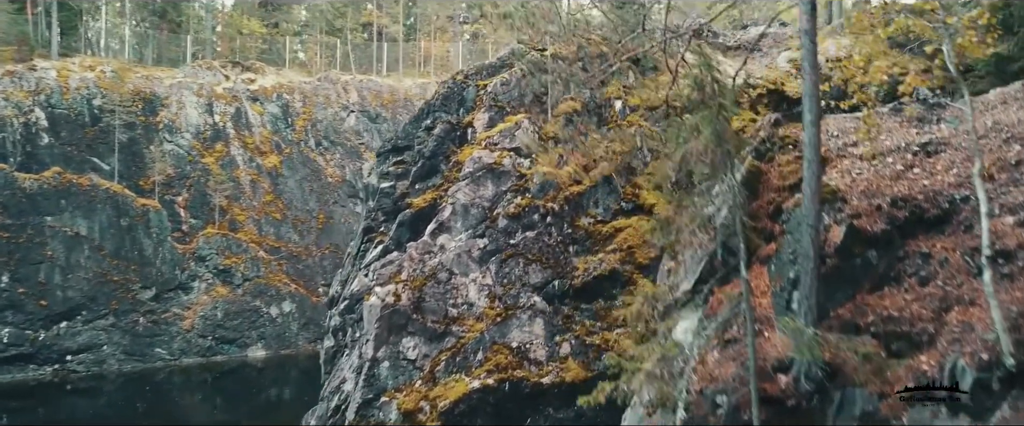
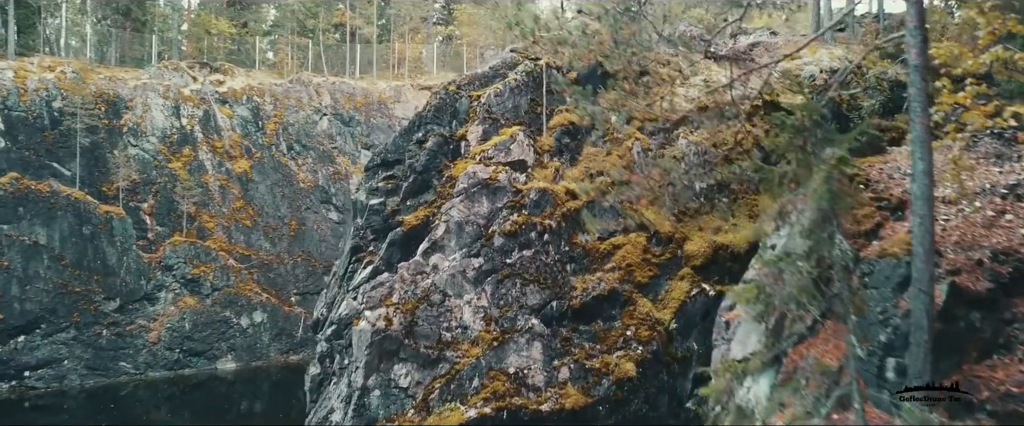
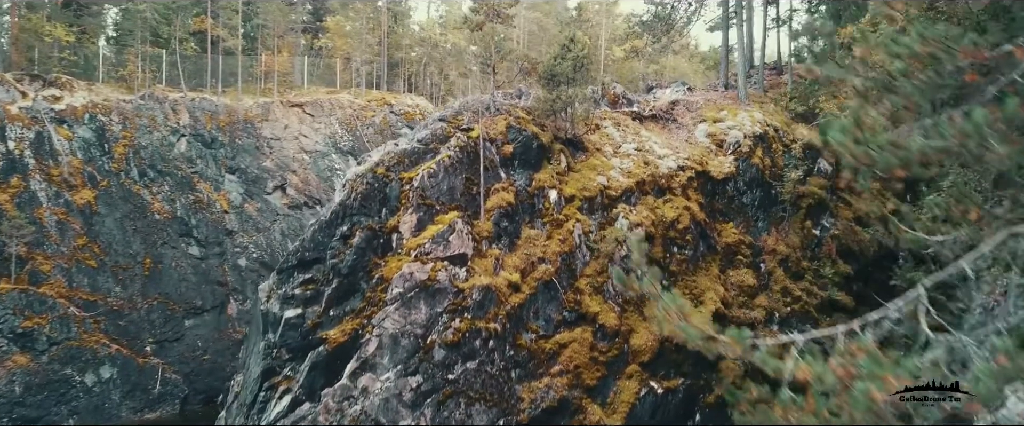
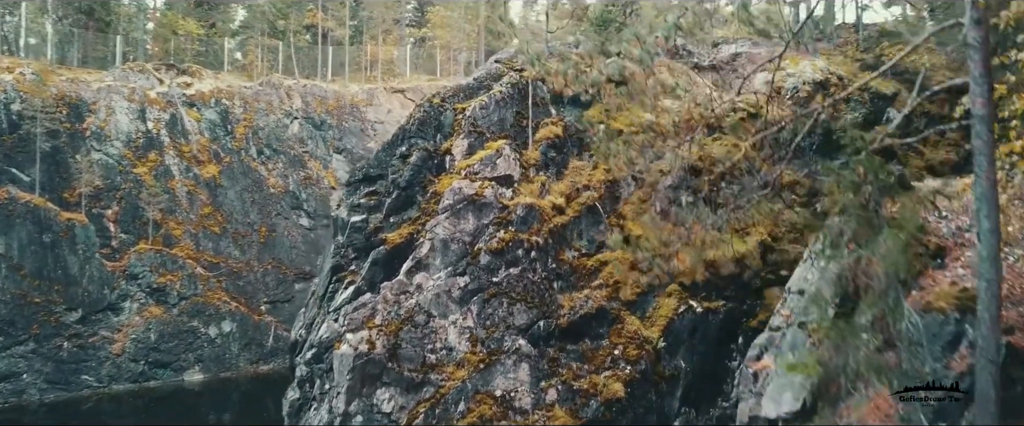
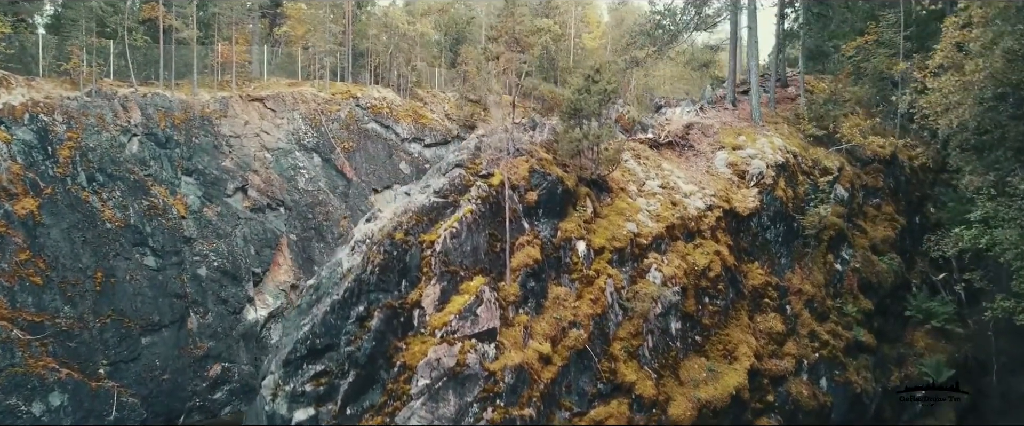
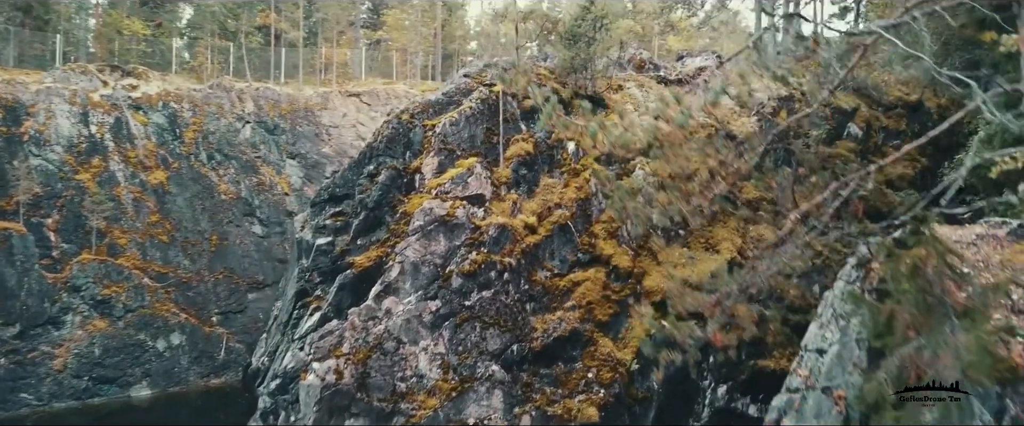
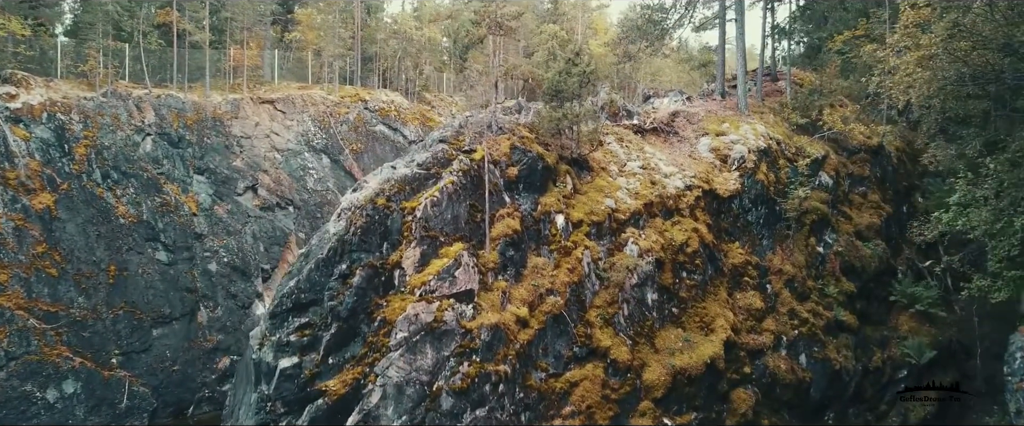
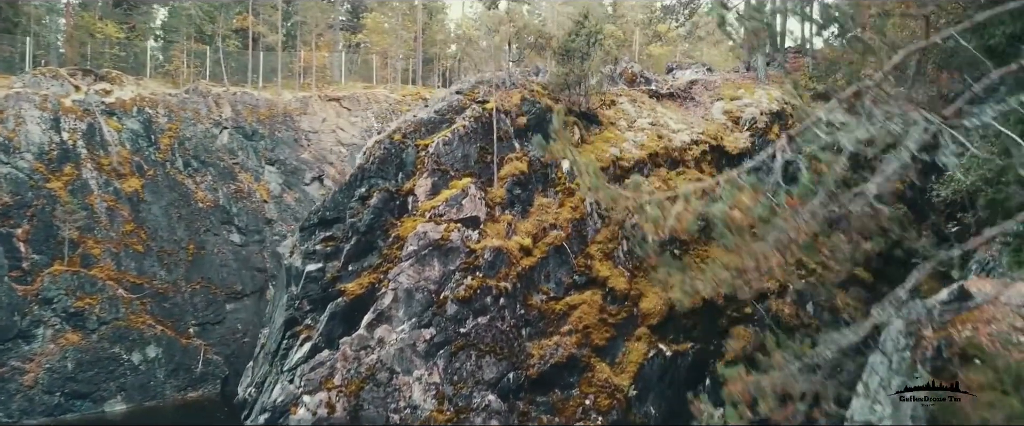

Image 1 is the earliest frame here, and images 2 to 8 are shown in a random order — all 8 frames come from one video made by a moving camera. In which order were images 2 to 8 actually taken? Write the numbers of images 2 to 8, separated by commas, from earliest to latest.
2, 4, 6, 8, 3, 7, 5
